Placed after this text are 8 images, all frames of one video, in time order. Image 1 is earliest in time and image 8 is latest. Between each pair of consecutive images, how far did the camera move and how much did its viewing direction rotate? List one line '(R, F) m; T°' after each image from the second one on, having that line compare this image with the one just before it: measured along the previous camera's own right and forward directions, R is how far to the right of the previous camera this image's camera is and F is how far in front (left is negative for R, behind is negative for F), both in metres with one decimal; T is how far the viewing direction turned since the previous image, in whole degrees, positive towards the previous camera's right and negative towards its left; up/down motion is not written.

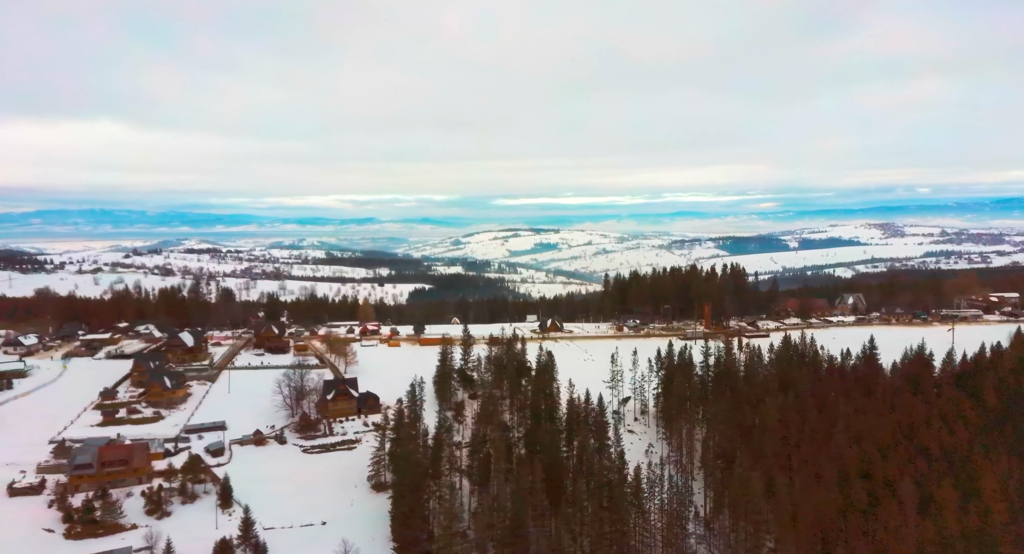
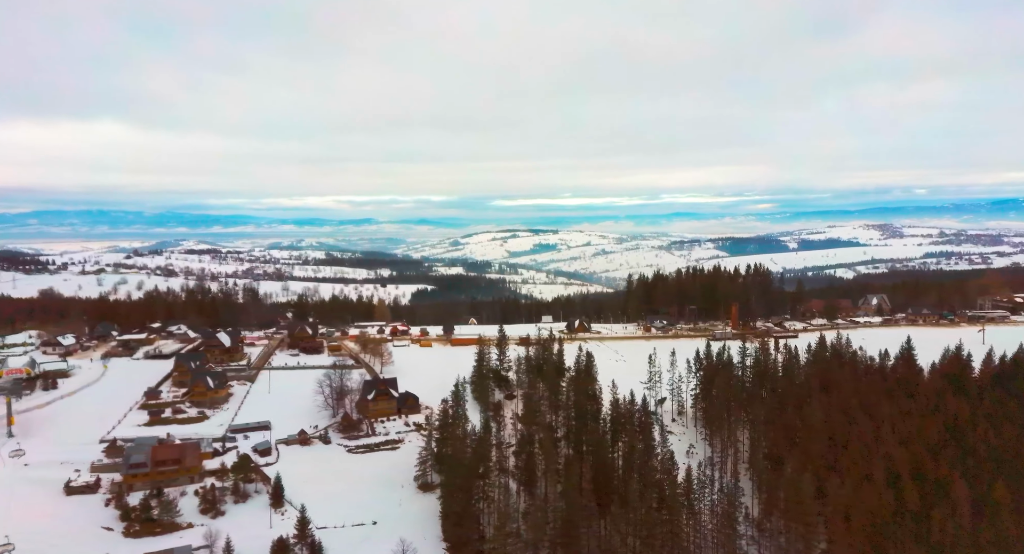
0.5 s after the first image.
(-2.1, -0.1) m; 0°
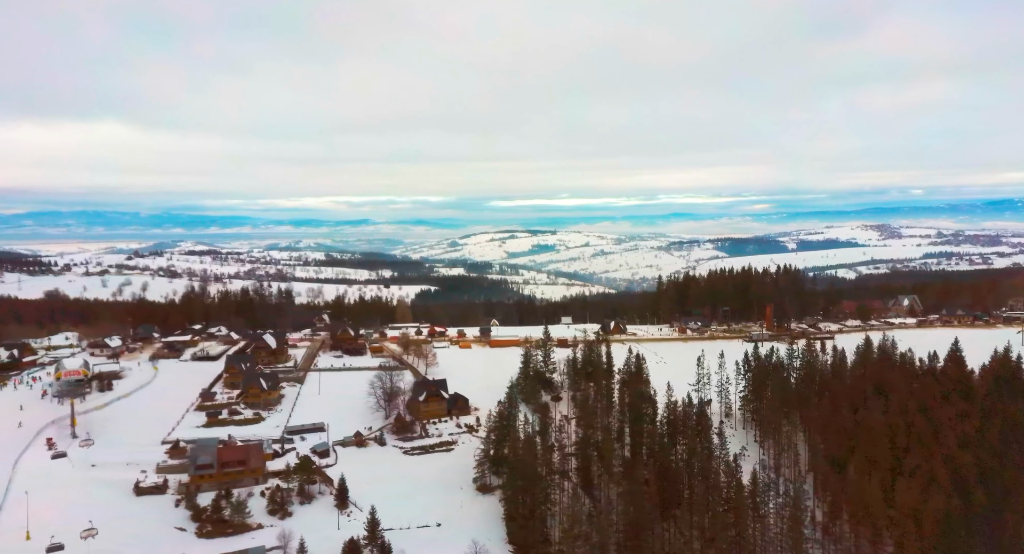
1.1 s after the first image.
(-2.7, -0.1) m; -1°
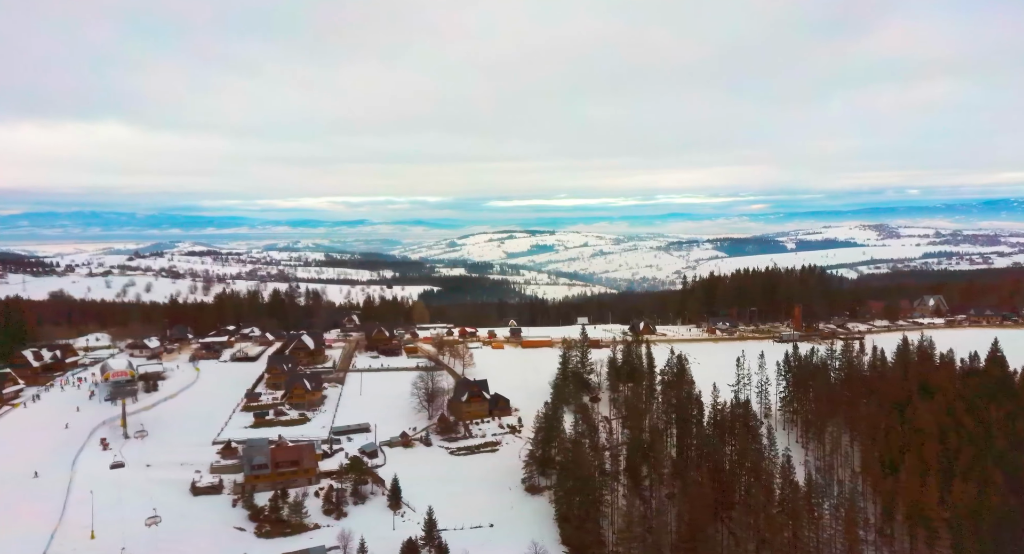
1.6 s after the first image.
(-2.2, -0.1) m; 0°
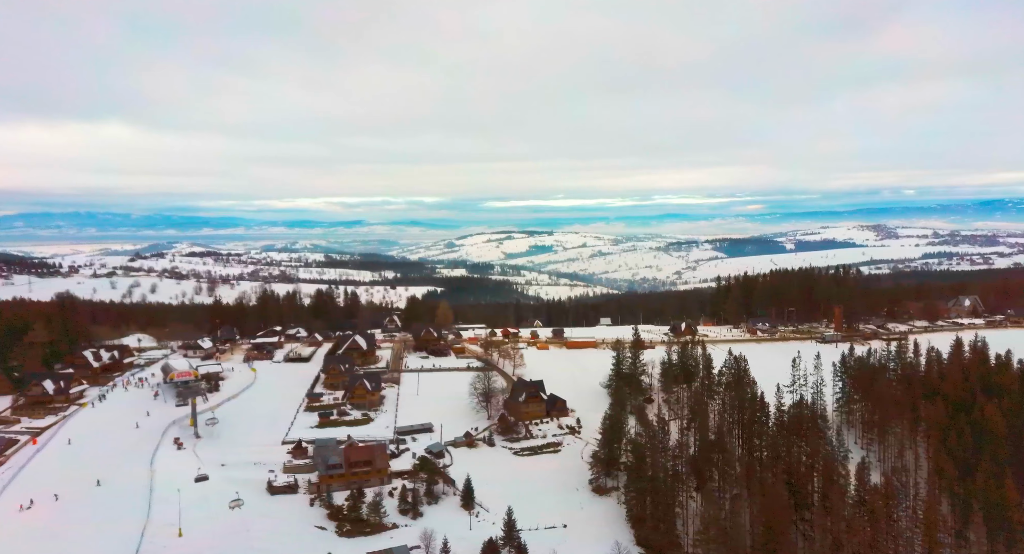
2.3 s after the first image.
(-3.1, -0.1) m; -1°
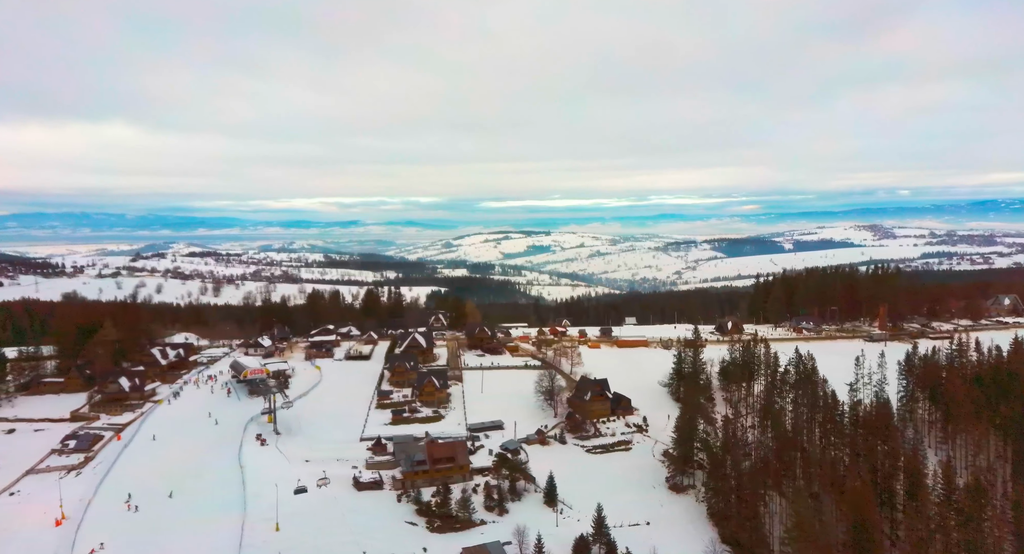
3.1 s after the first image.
(-3.6, -0.2) m; -1°
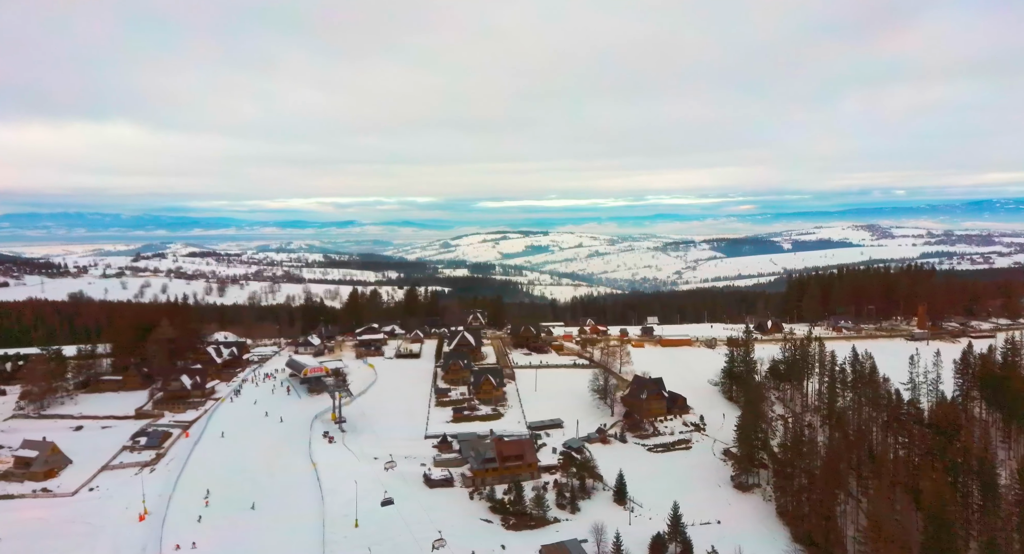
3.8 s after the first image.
(-3.0, 0.0) m; -1°
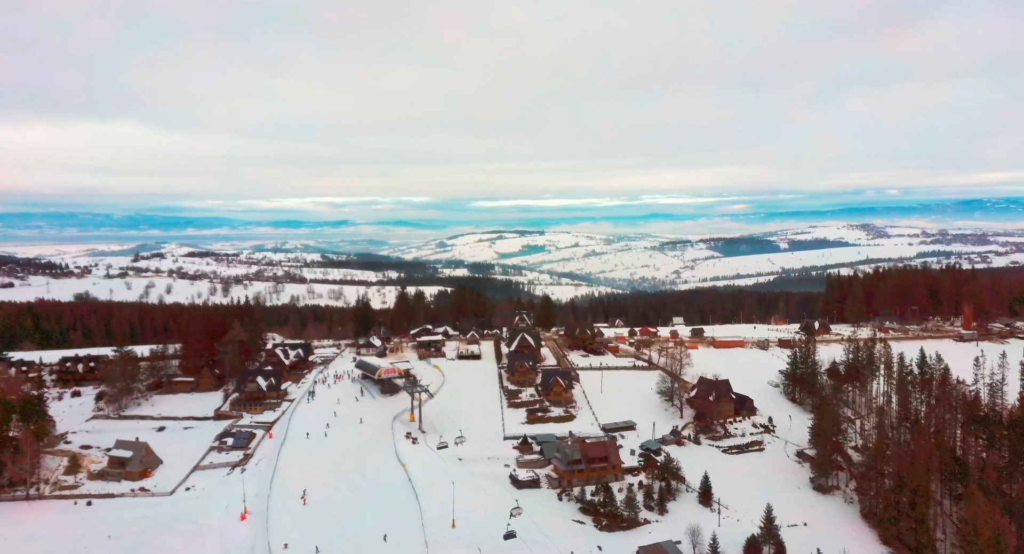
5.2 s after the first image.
(-3.8, -0.2) m; -1°
